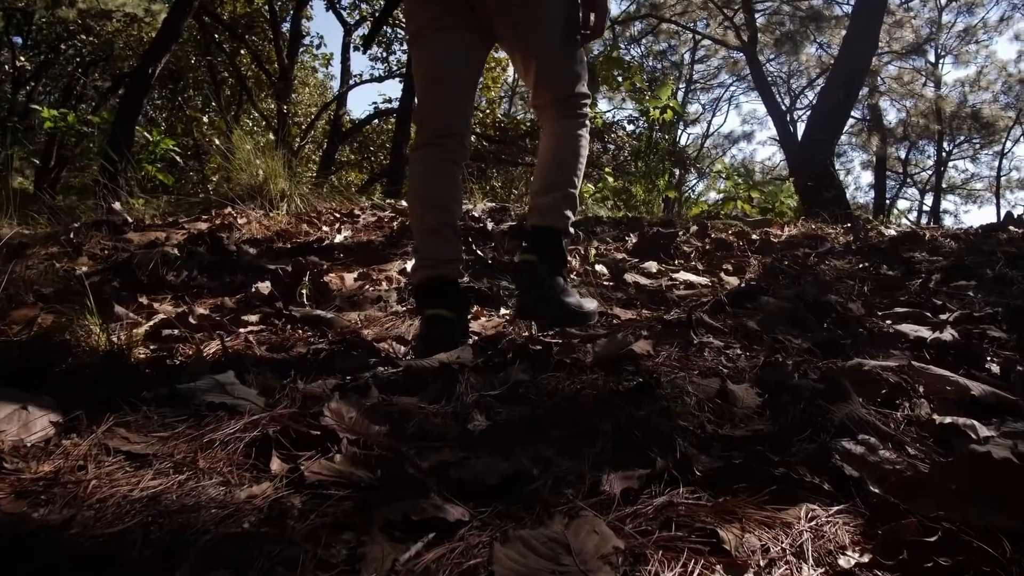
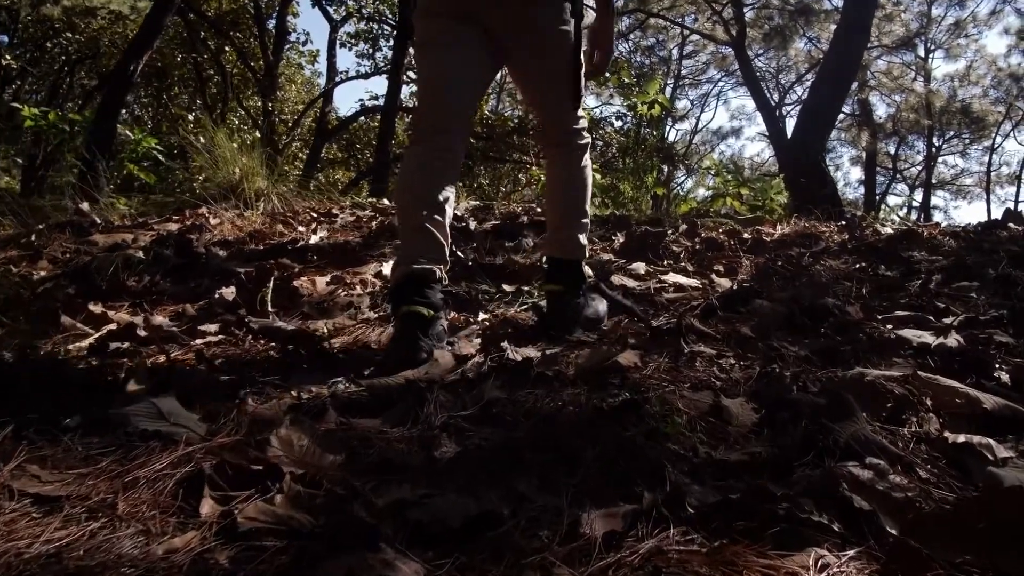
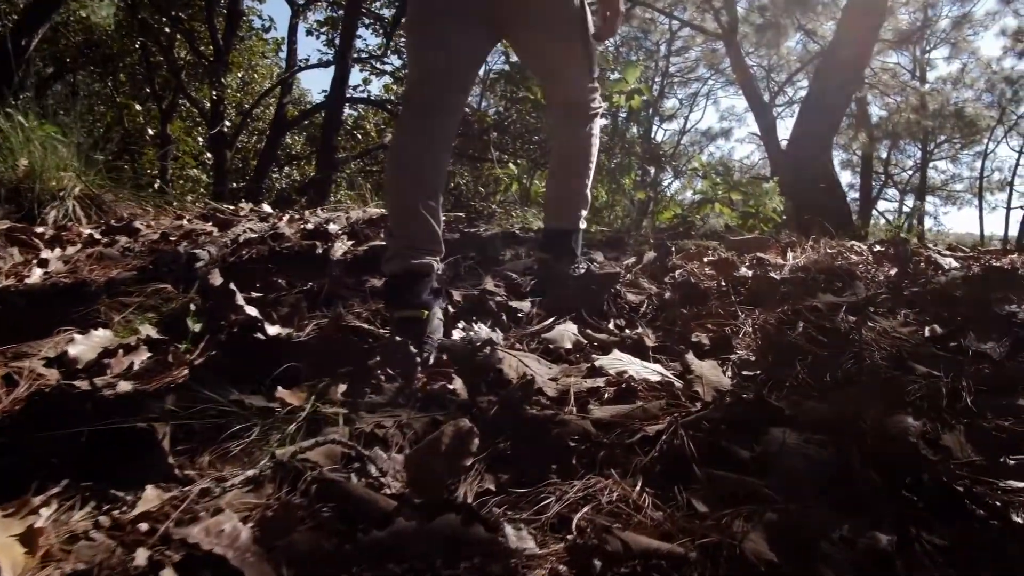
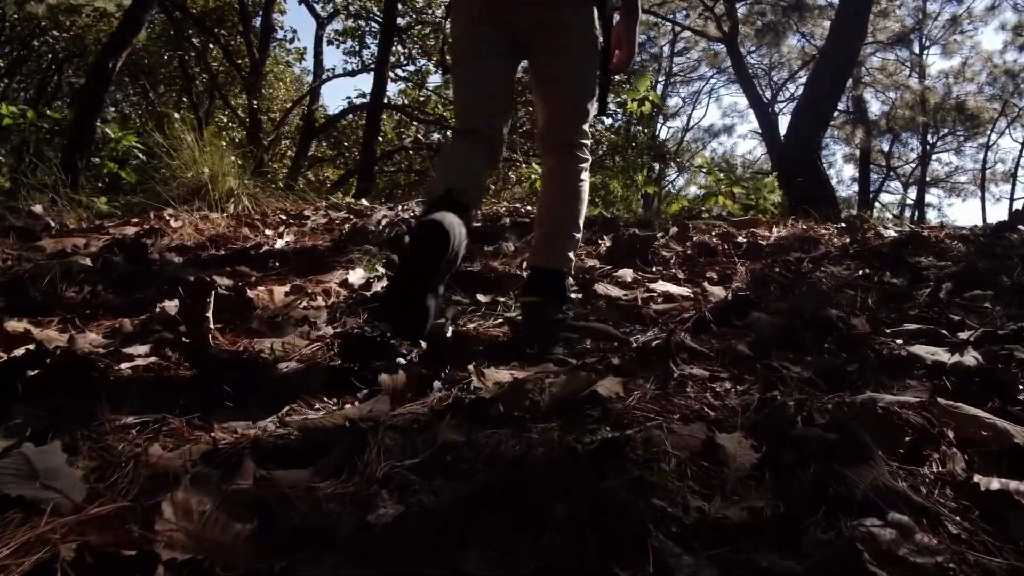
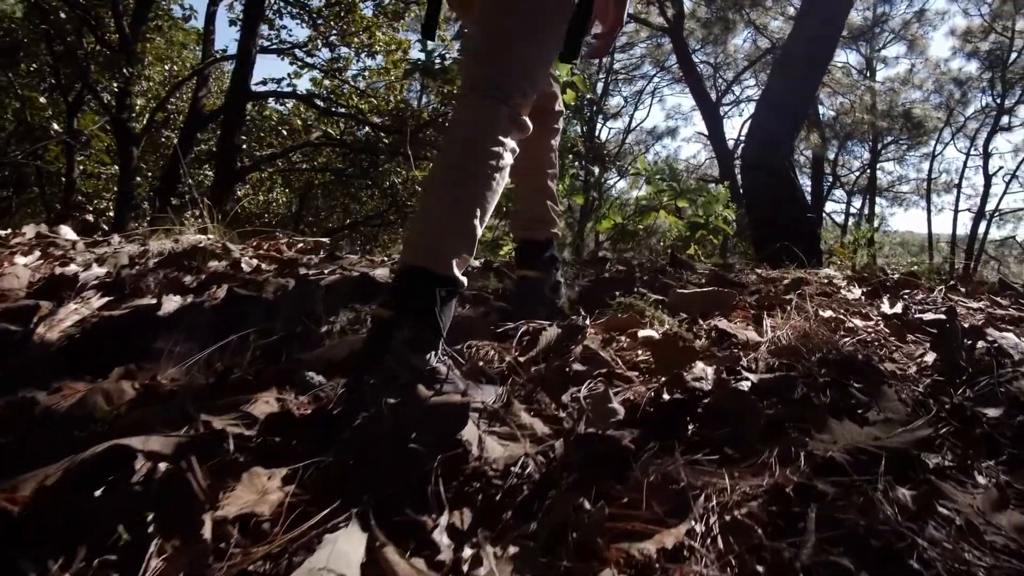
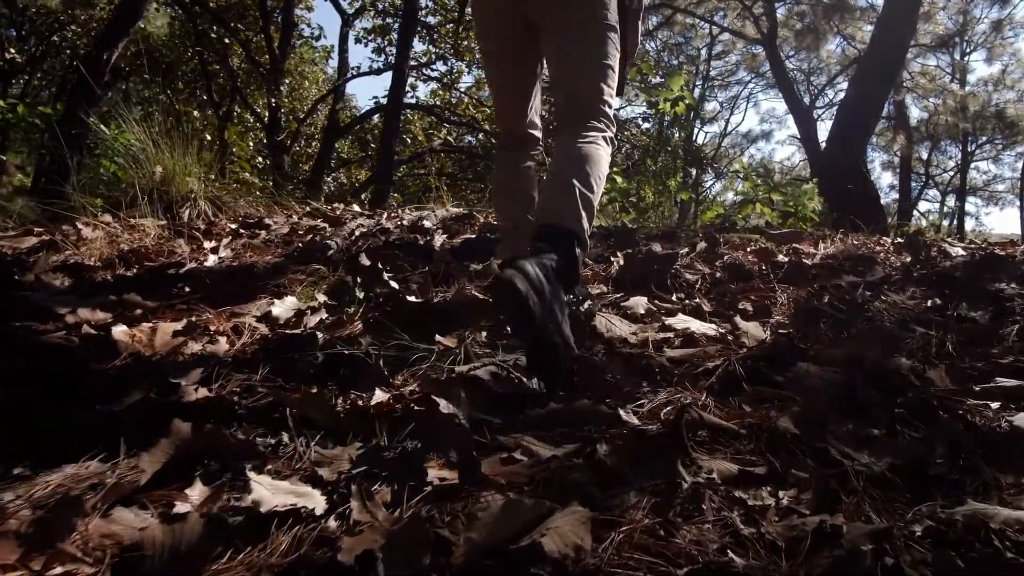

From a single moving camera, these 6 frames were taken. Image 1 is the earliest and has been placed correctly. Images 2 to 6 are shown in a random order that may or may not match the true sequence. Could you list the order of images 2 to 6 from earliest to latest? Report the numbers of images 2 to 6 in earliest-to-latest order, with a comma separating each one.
2, 4, 6, 3, 5
